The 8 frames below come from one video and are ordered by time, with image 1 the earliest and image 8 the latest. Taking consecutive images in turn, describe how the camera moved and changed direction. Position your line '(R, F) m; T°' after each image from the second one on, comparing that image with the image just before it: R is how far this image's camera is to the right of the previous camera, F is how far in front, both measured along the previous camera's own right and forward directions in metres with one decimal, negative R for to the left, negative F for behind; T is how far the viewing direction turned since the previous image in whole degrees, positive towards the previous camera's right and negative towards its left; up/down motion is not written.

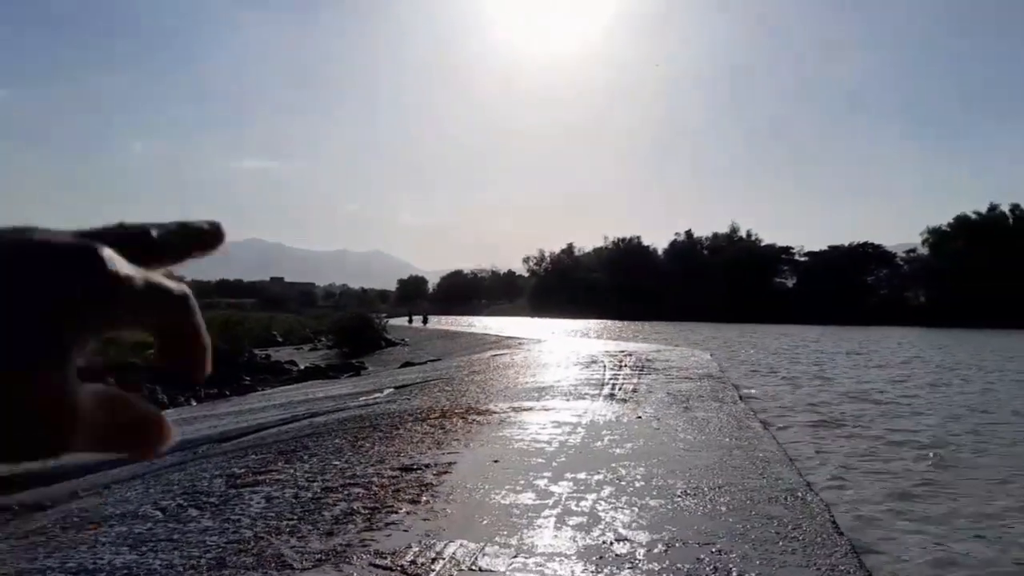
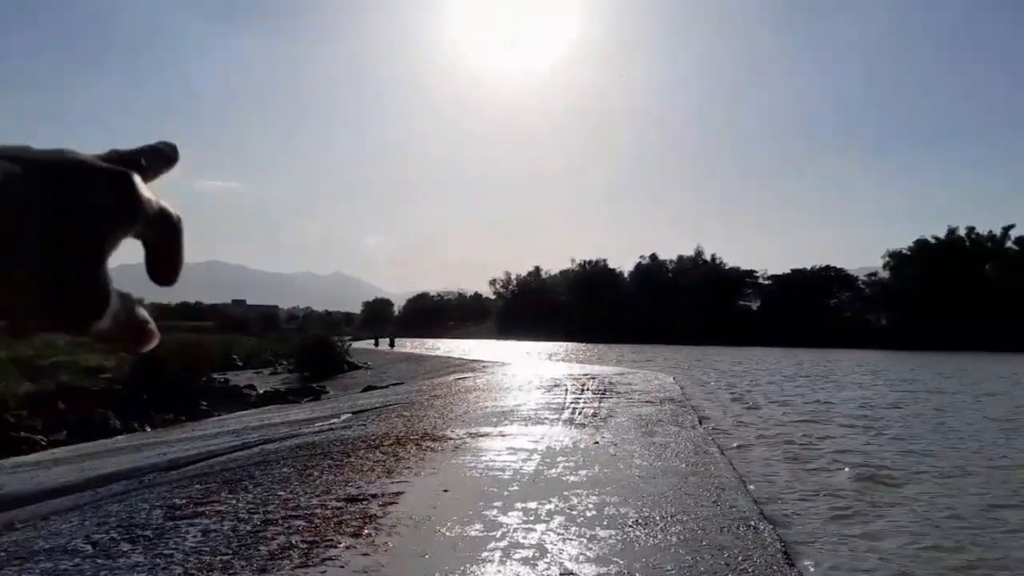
(+0.1, +0.2) m; +2°
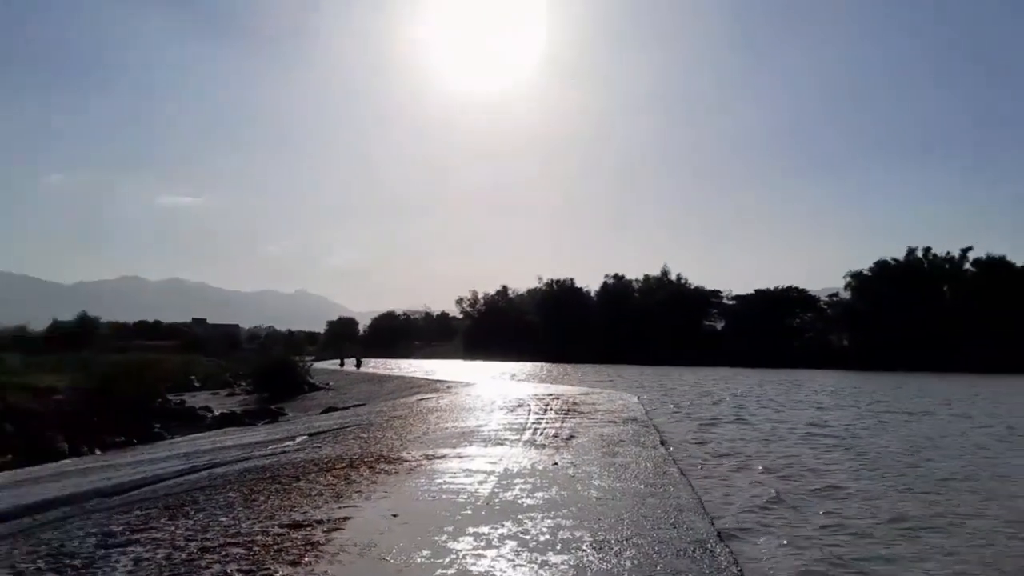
(+0.1, +0.3) m; +2°
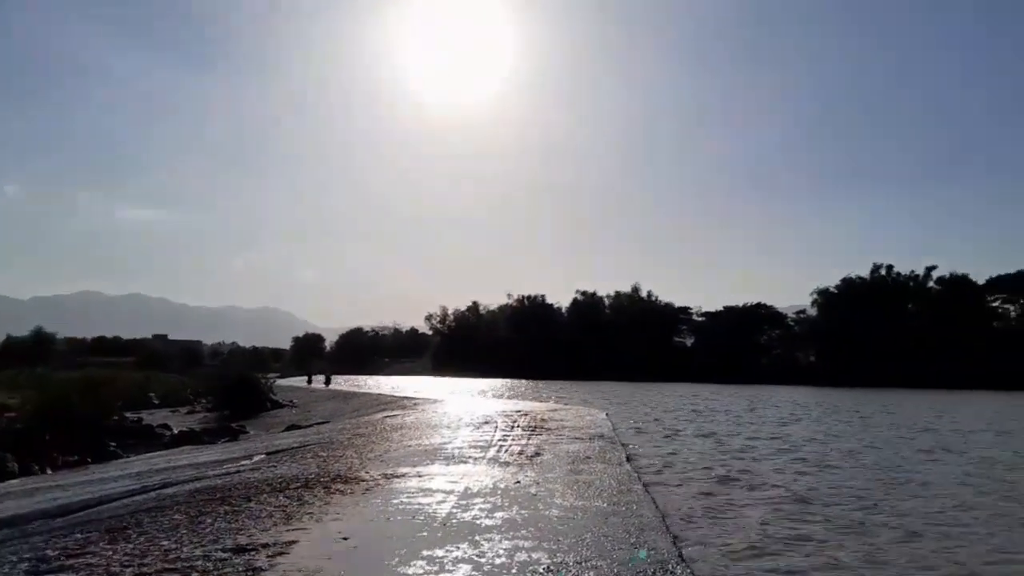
(+0.1, +0.3) m; +2°
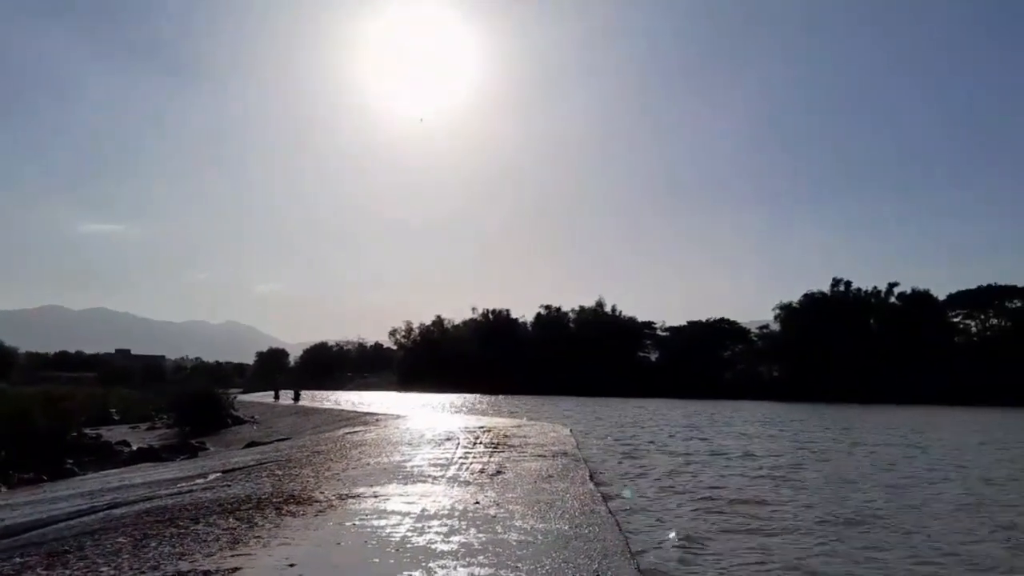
(+0.1, +0.2) m; +2°
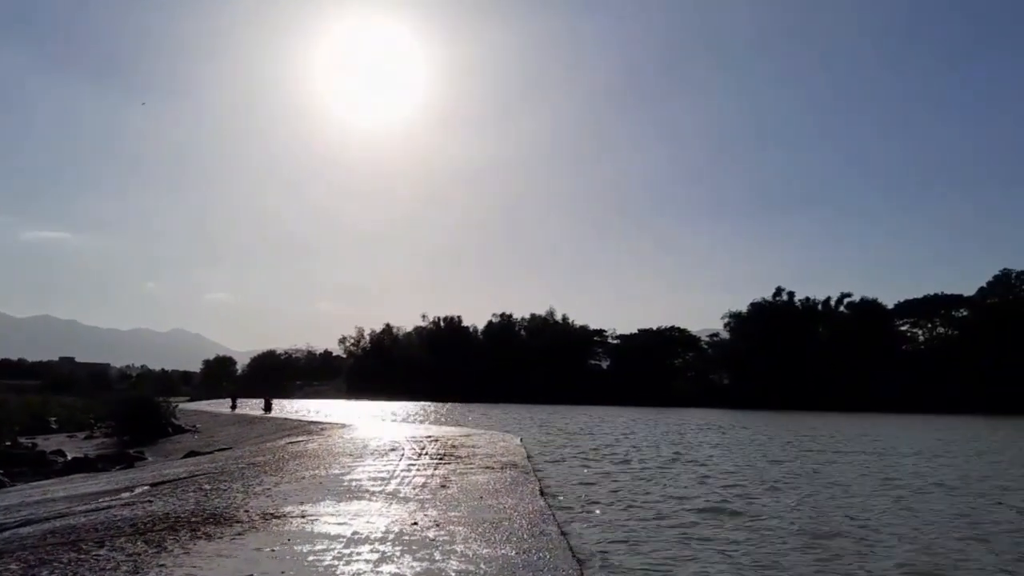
(+0.1, +0.8) m; +3°
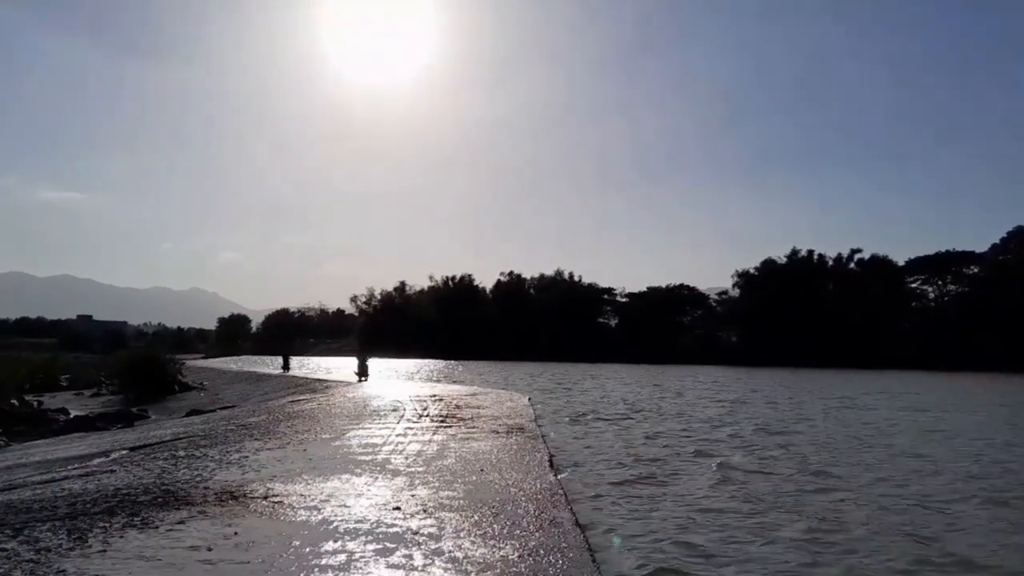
(+0.1, +1.6) m; -1°
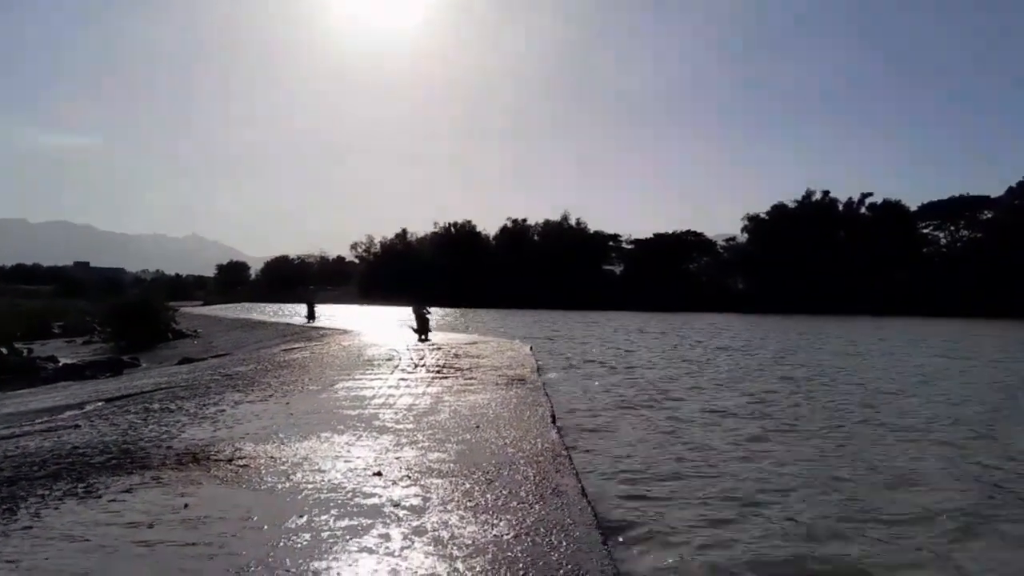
(0.0, +0.9) m; 0°
